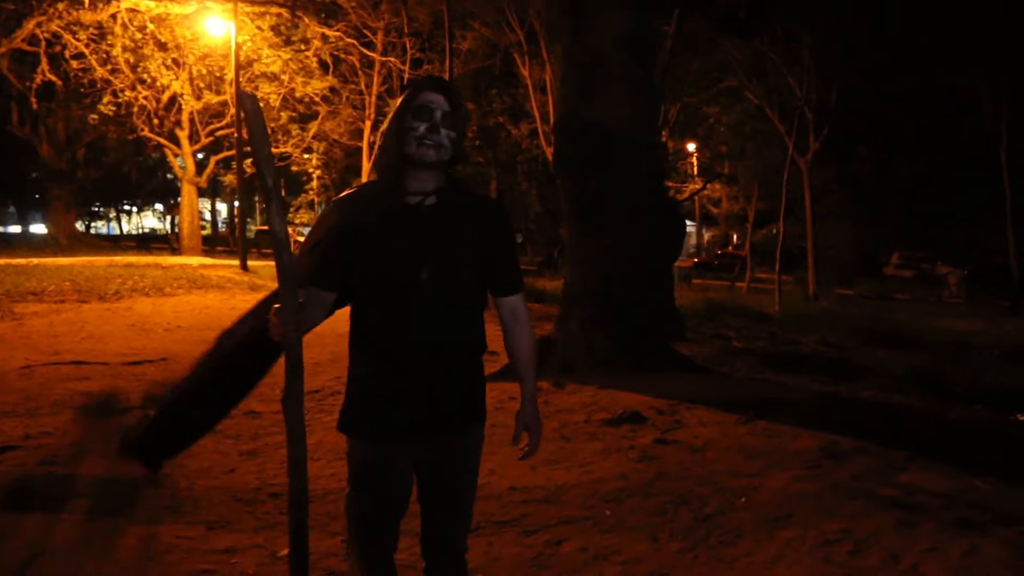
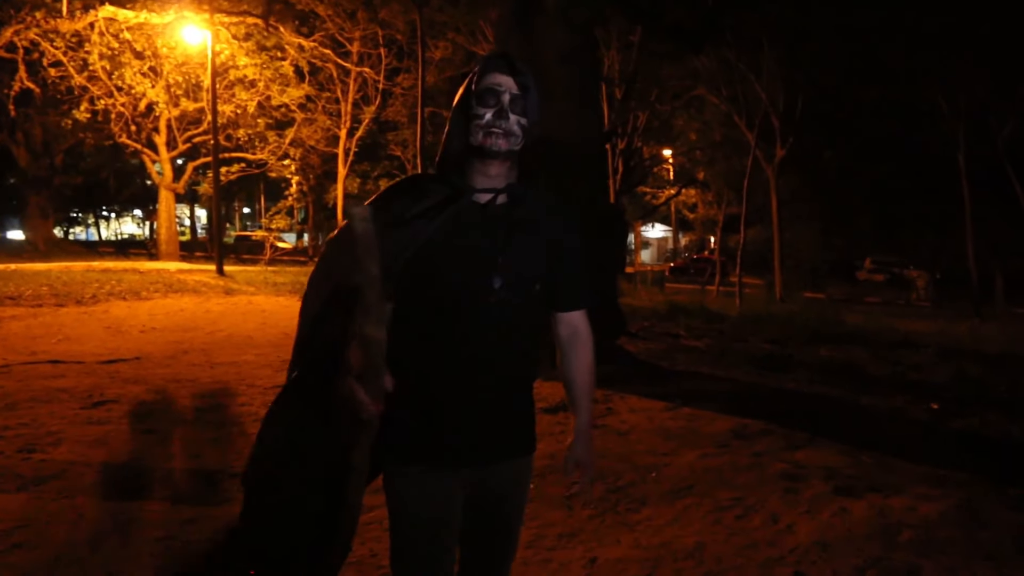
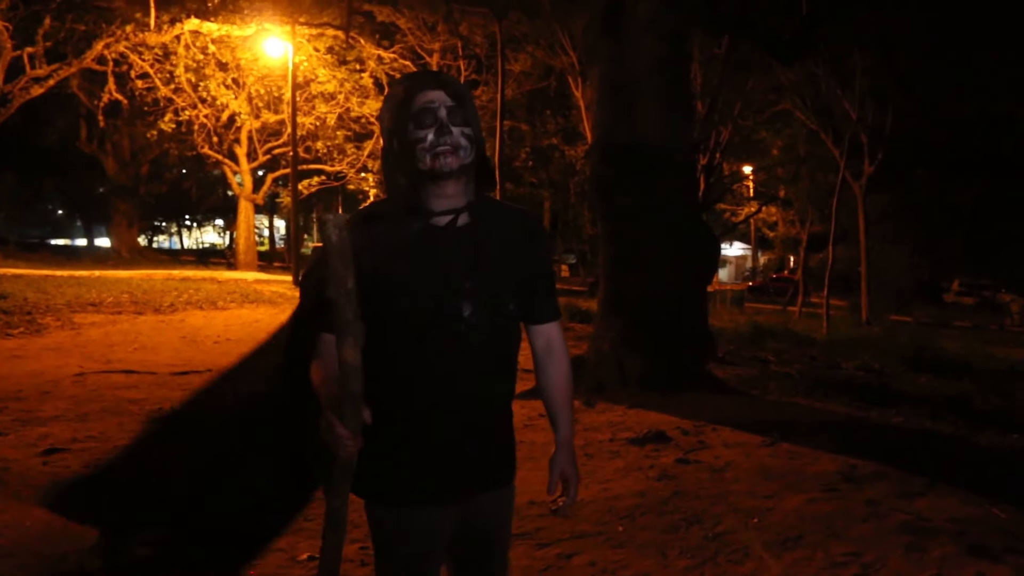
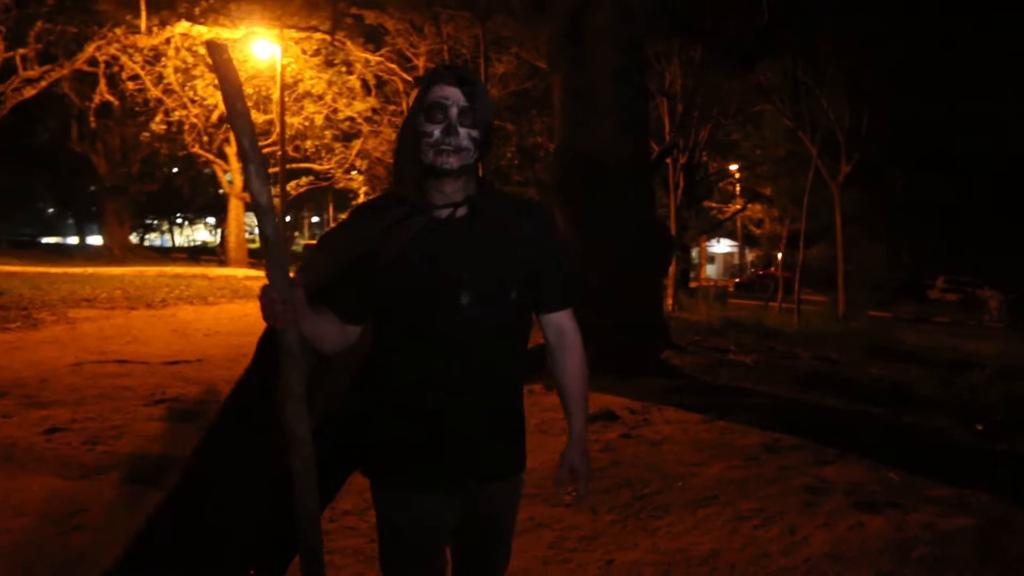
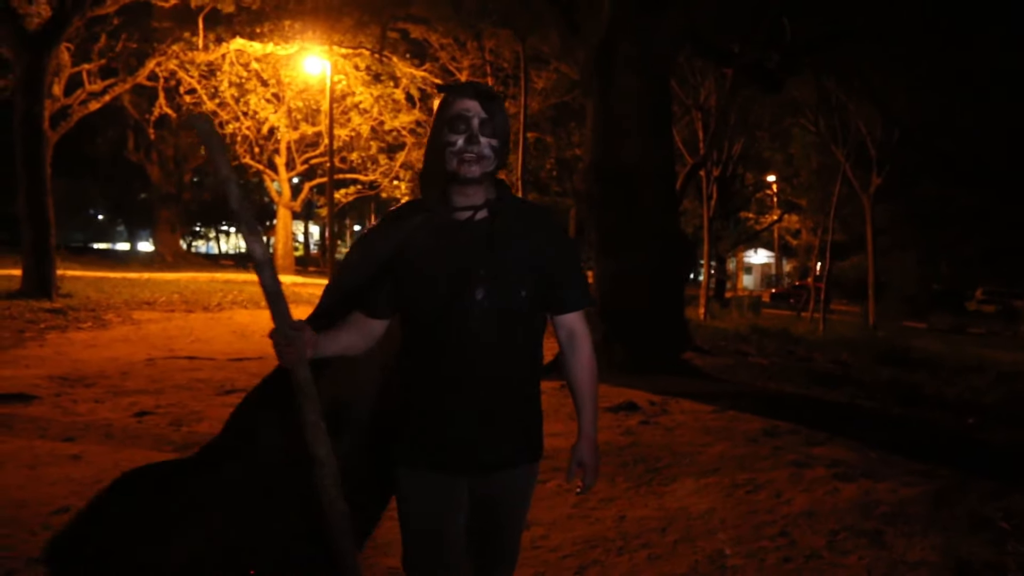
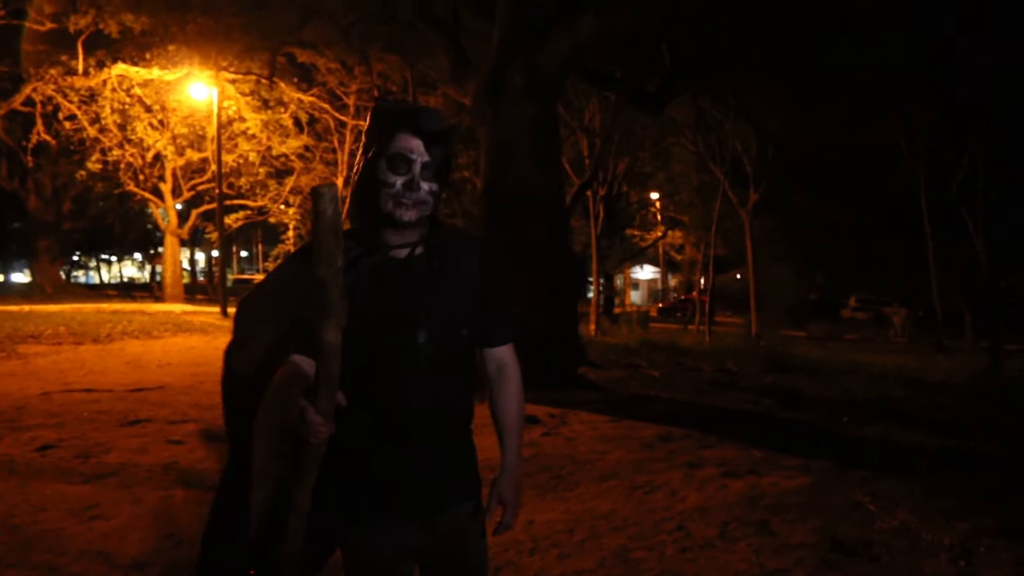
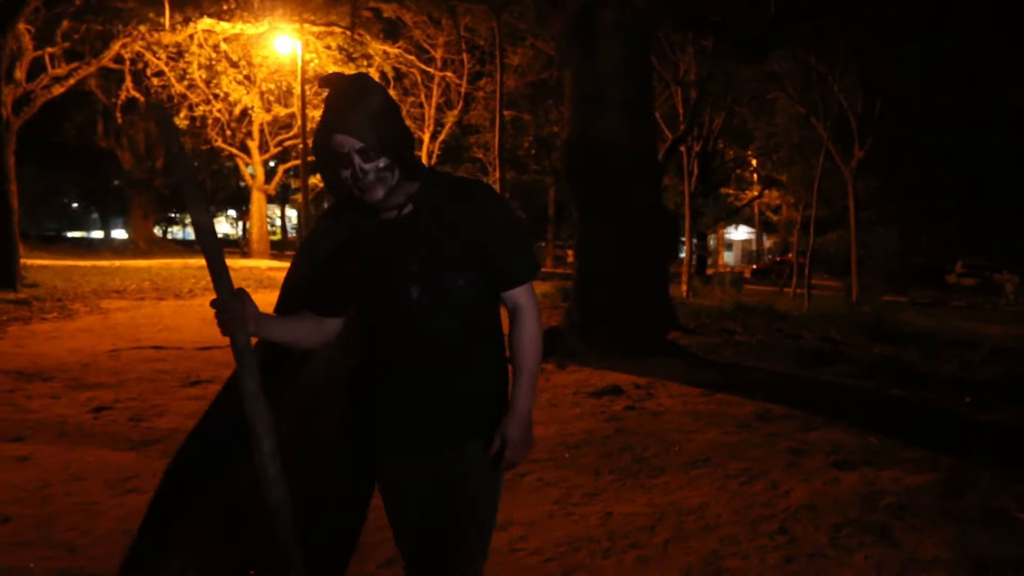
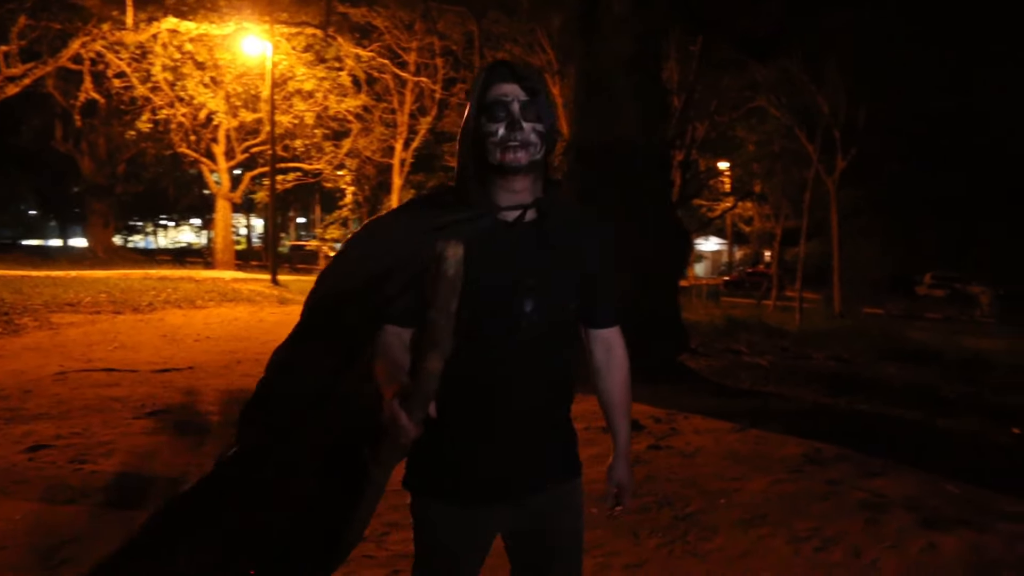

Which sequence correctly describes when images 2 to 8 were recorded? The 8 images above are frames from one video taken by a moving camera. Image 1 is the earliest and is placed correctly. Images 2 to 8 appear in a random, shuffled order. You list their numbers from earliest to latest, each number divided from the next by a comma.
3, 8, 2, 4, 7, 5, 6
